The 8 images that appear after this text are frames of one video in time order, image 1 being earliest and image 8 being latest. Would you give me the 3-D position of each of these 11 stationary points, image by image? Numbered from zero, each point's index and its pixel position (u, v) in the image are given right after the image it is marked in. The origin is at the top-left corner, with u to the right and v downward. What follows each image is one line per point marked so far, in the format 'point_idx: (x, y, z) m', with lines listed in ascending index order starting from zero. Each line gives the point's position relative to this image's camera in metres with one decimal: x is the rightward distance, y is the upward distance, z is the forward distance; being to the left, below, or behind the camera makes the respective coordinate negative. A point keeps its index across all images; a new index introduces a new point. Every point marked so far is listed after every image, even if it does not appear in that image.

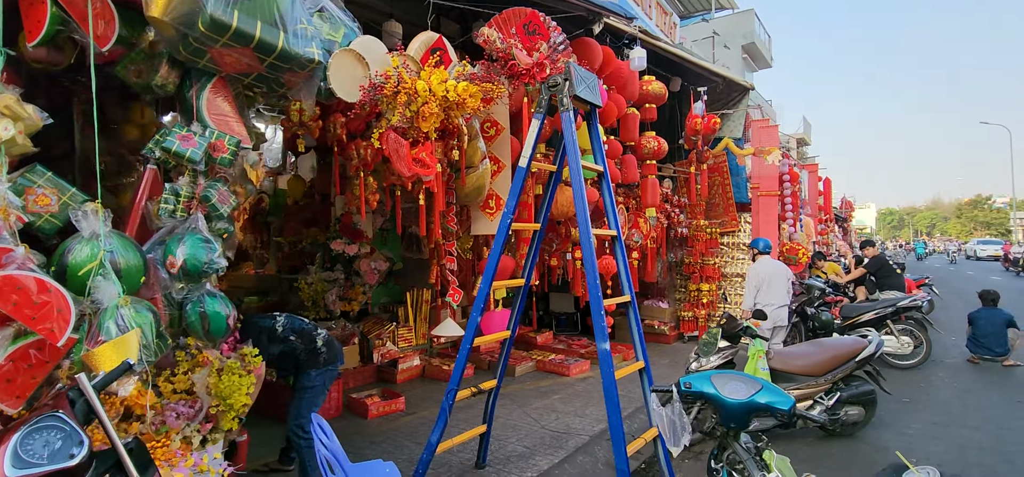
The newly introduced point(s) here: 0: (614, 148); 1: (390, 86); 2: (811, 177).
0: (+1.0, +0.9, +5.0) m
1: (-0.6, +0.8, +2.7) m
2: (+5.9, +1.2, +10.4) m
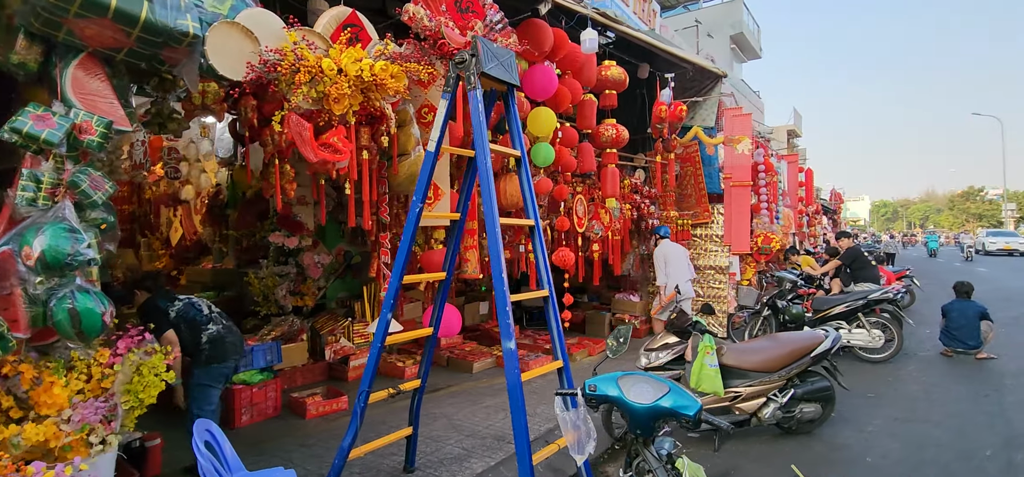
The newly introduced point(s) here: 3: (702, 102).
0: (+0.5, +0.9, +4.8) m
1: (-1.1, +0.8, +2.5) m
2: (+5.5, +1.4, +10.2) m
3: (+2.7, +1.9, +7.4) m
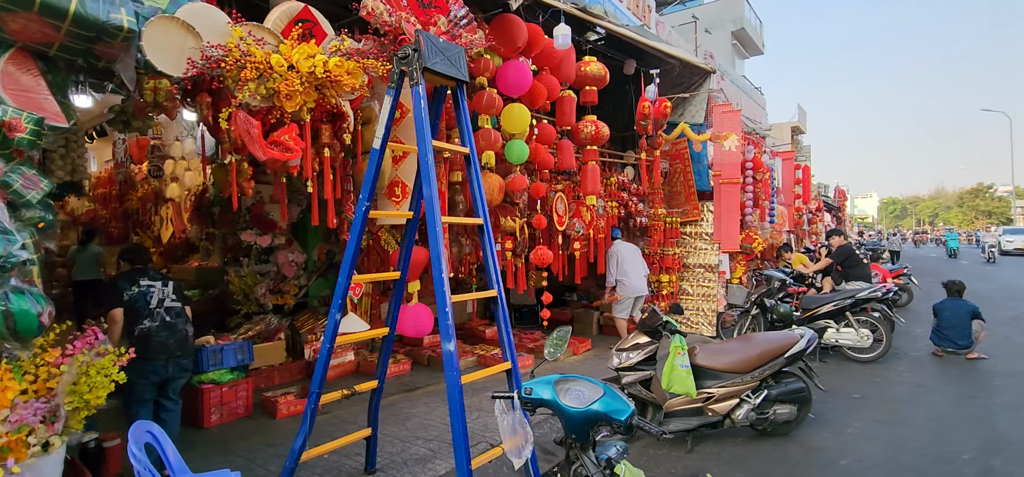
0: (+0.3, +1.0, +4.7) m
1: (-1.3, +0.8, +2.5) m
2: (+5.3, +1.4, +10.1) m
3: (+2.5, +2.0, +7.3) m
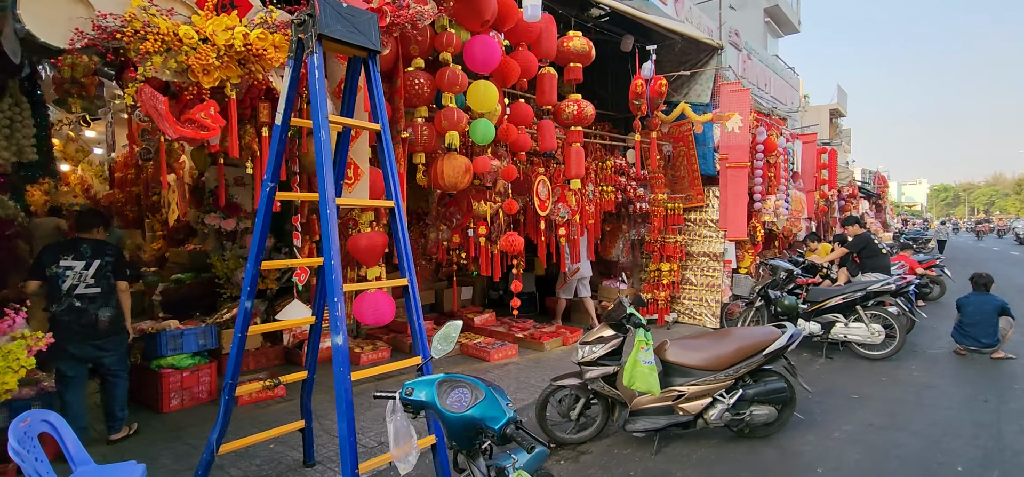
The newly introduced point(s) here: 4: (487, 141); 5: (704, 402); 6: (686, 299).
0: (+0.1, +1.1, +4.5) m
1: (-1.7, +0.9, +2.3) m
2: (+5.4, +1.7, +9.5) m
3: (+2.5, +2.1, +6.9) m
4: (-0.2, +0.8, +4.1) m
5: (+1.3, -1.1, +3.5) m
6: (+2.4, -0.8, +7.2) m
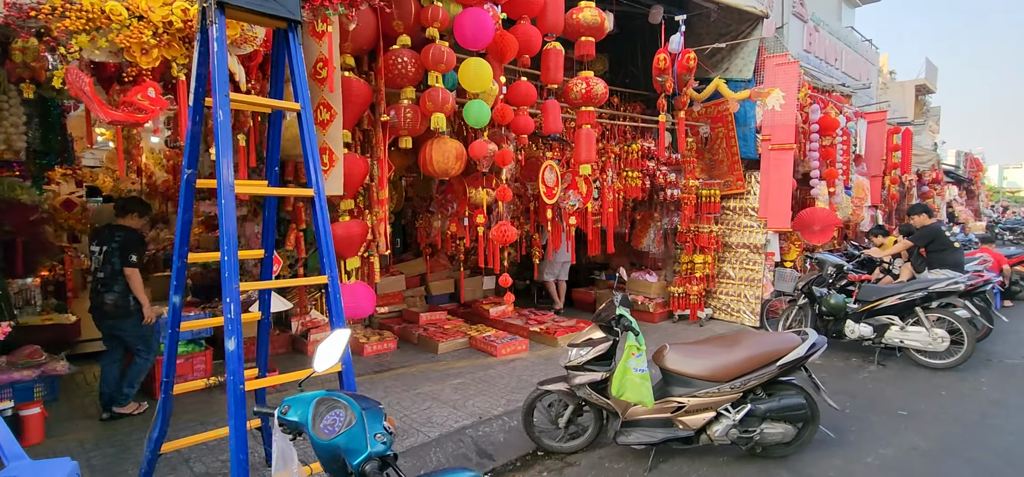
0: (+0.1, +1.2, +4.1) m
1: (-1.9, +1.0, +2.2) m
2: (+5.9, +1.8, +8.6) m
3: (+2.7, +2.3, +6.2) m
4: (-0.2, +0.8, +3.8) m
5: (+1.1, -1.0, +3.1) m
6: (+2.7, -0.7, +6.7) m
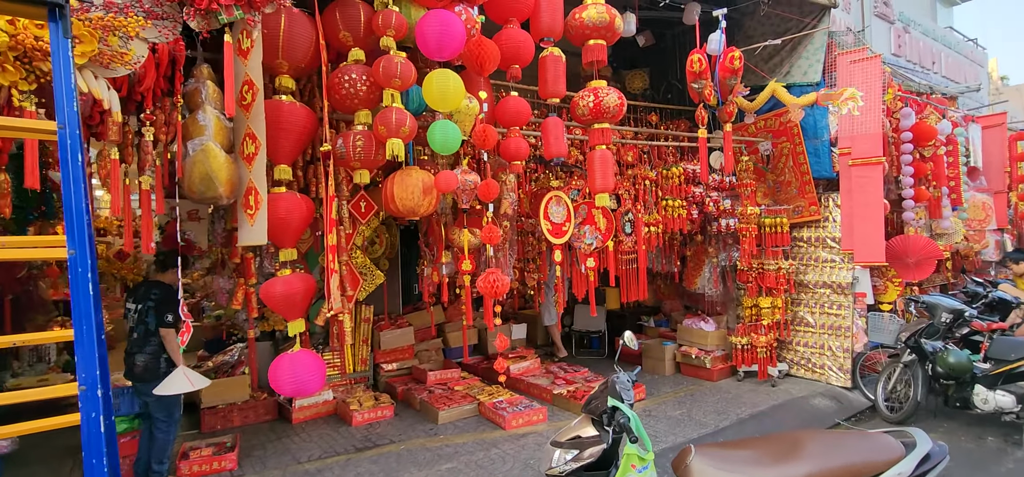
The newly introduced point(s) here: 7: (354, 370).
0: (0.0, +0.8, +3.4) m
1: (-2.2, +0.7, +1.7) m
2: (+6.4, +1.4, +7.0) m
3: (+2.9, +1.9, +5.1) m
4: (-0.3, +0.5, +3.1) m
5: (+0.9, -1.3, +2.0) m
6: (+3.0, -1.1, +5.4) m
7: (-1.5, -1.3, +5.1) m
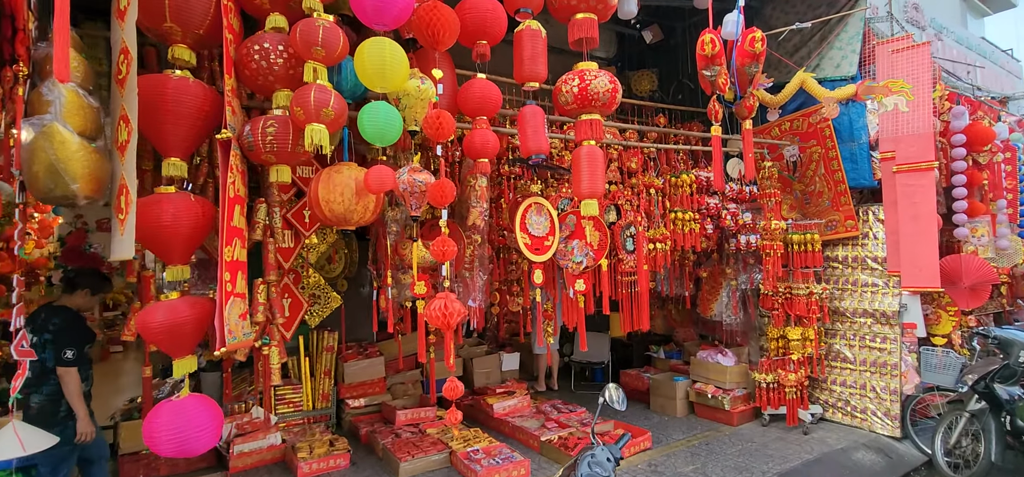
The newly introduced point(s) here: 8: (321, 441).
0: (-0.2, +0.8, +2.7) m
1: (-2.5, +0.7, +1.1) m
2: (+6.3, +1.2, +6.1) m
3: (+2.8, +1.7, +4.4) m
4: (-0.5, +0.5, +2.4) m
5: (+0.7, -1.3, +1.3) m
6: (+2.8, -1.3, +4.6) m
7: (-1.7, -1.4, +4.4) m
8: (-1.4, -1.5, +4.0) m
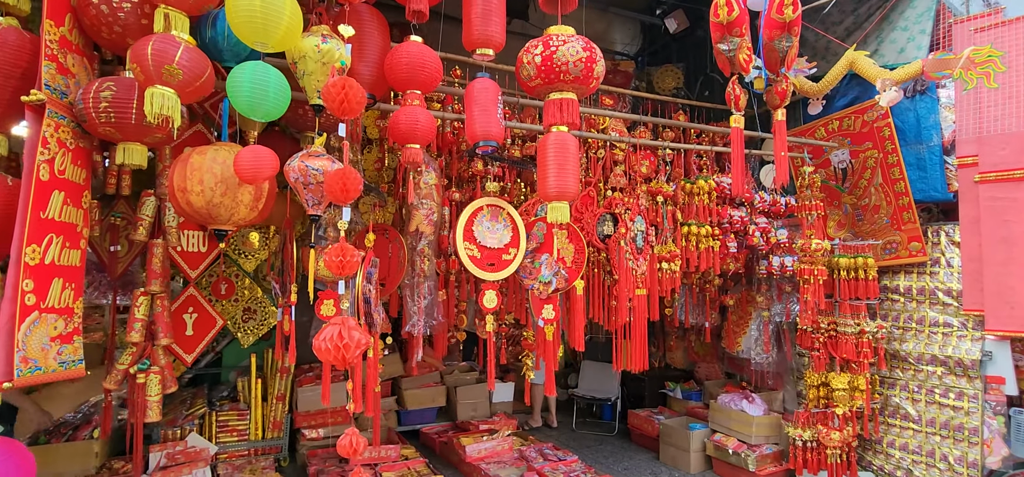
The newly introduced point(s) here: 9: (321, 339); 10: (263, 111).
0: (-0.4, +0.7, +2.1) m
1: (-2.8, +0.8, +0.7) m
2: (+6.3, +0.8, +5.0) m
3: (+2.7, +1.5, +3.6) m
4: (-0.8, +0.4, +1.8) m
5: (+0.3, -1.3, +0.5) m
6: (+2.6, -1.5, +3.6) m
7: (-1.9, -1.4, +3.8) m
8: (-1.7, -1.6, +3.4) m
9: (-0.6, -0.4, +1.9) m
10: (-0.8, +0.4, +1.8) m
